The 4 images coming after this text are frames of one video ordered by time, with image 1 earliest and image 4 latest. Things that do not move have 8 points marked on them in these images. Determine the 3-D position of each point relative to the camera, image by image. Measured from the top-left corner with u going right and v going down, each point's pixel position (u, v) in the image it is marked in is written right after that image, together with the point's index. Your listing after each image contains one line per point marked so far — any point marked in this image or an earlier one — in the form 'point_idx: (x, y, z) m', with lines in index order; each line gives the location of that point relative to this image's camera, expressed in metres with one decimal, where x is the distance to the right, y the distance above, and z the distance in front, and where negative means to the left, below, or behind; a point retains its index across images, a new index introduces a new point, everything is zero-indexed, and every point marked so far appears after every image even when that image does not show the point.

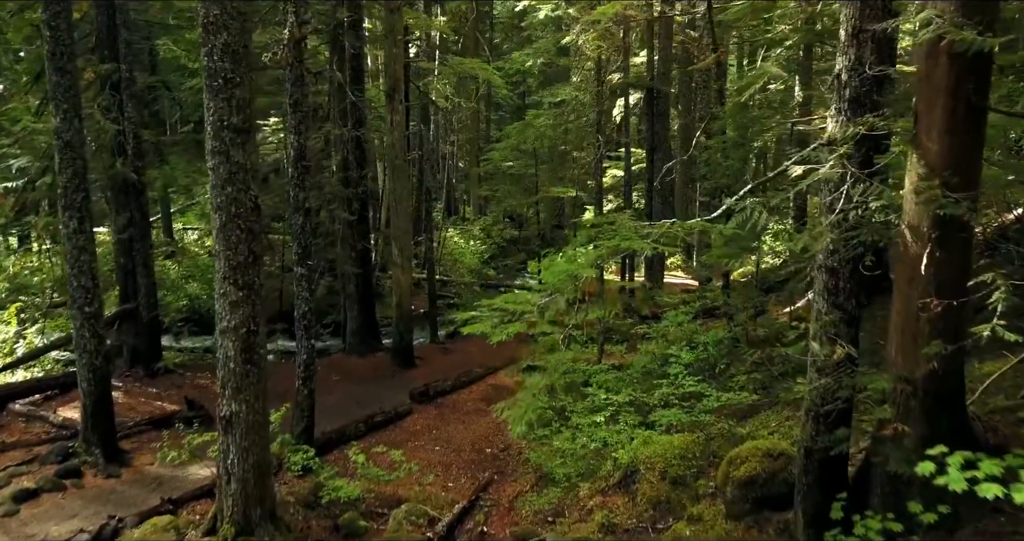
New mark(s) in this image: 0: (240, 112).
0: (-2.8, +1.6, +6.3) m
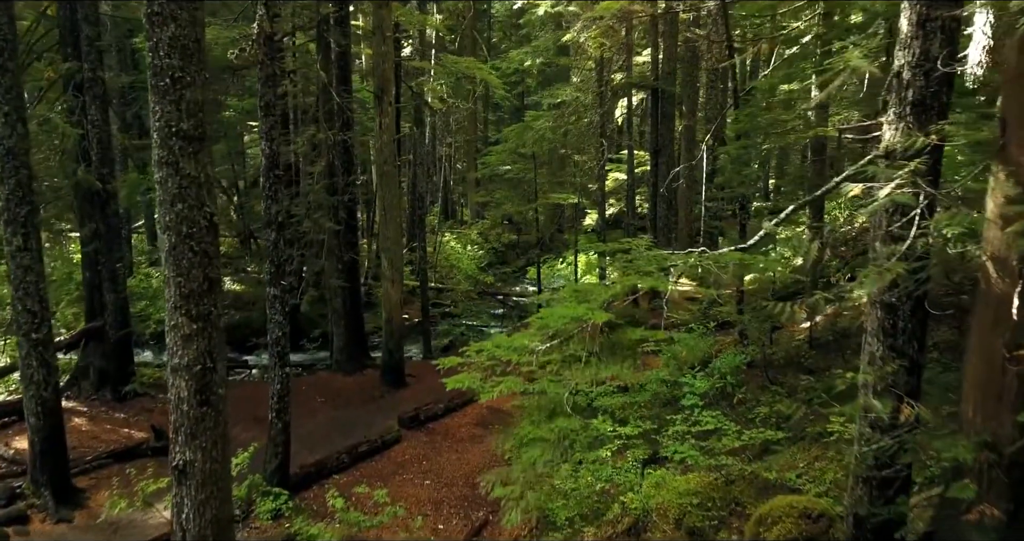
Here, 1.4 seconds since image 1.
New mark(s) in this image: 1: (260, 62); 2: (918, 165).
0: (-2.8, +1.4, +5.4) m
1: (-3.2, +2.6, +7.6) m
2: (+2.5, +0.7, +3.8) m
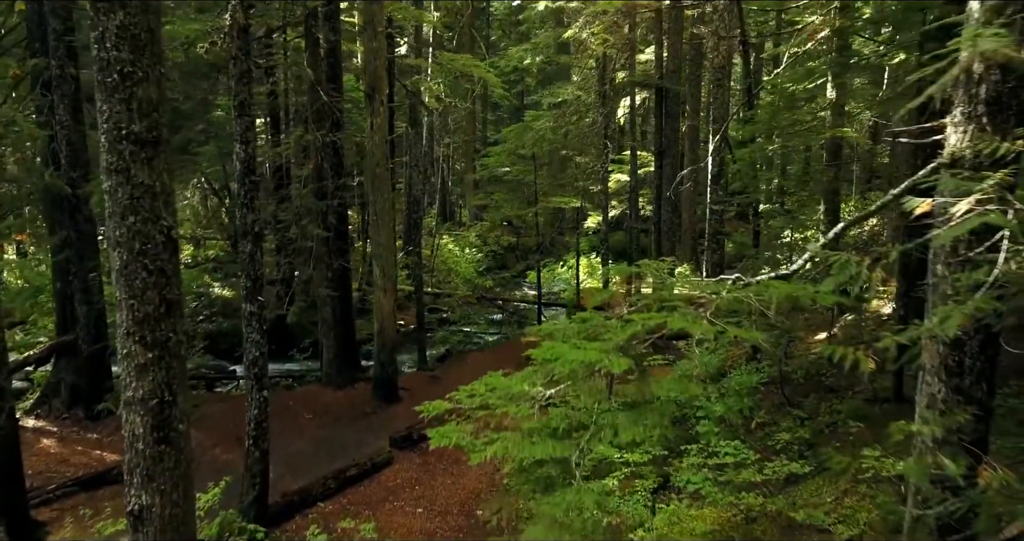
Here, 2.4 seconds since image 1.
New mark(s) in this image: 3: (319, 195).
0: (-2.9, +1.2, +4.8) m
1: (-3.2, +2.4, +7.0) m
2: (+2.5, +0.5, +3.2) m
3: (-3.9, +1.5, +12.3) m
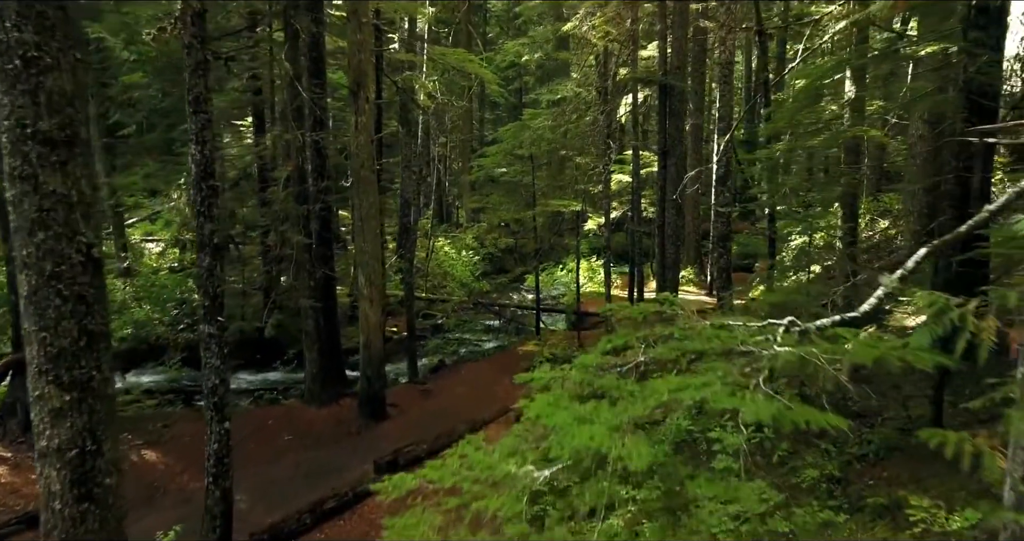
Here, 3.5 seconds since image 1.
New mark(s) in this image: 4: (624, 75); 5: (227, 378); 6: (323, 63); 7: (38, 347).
0: (-2.9, +1.0, +4.0) m
1: (-3.3, +2.3, +6.2) m
2: (+2.4, +0.3, +2.3) m
3: (-3.9, +1.3, +11.5) m
4: (+2.8, +4.9, +15.3) m
5: (-3.0, -1.1, +6.5) m
6: (-3.5, +3.8, +11.2) m
7: (-3.2, -0.5, +4.1) m
